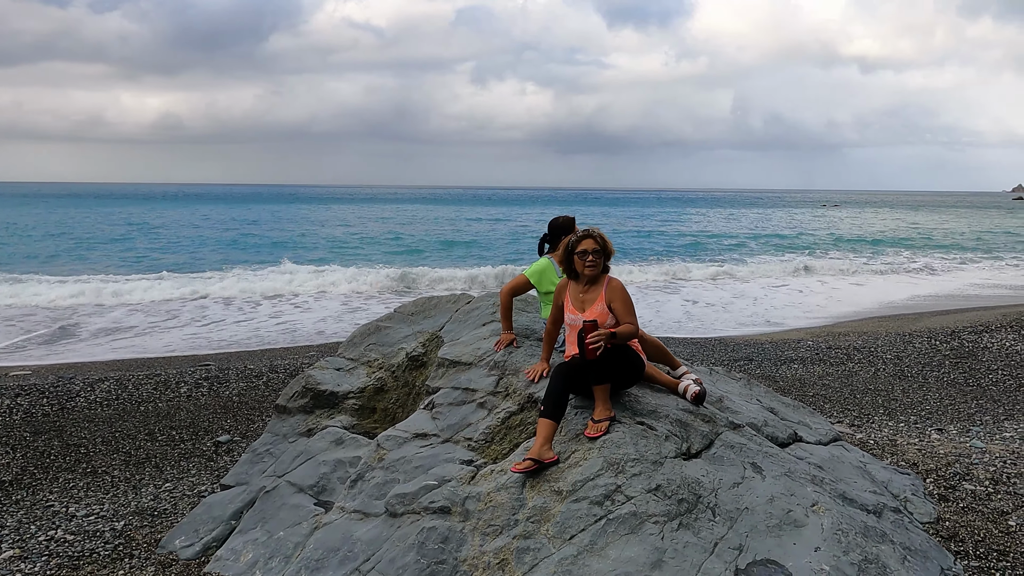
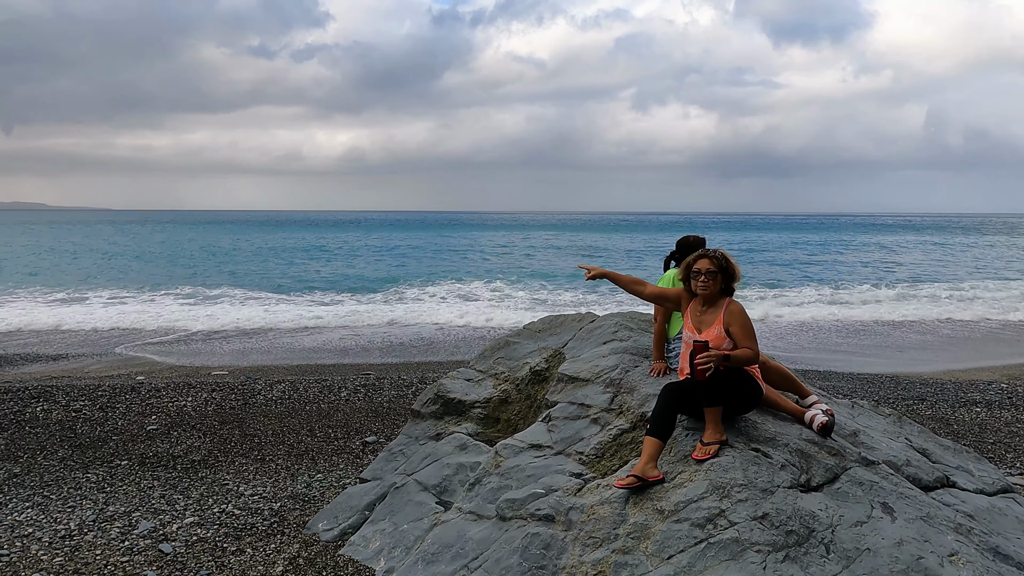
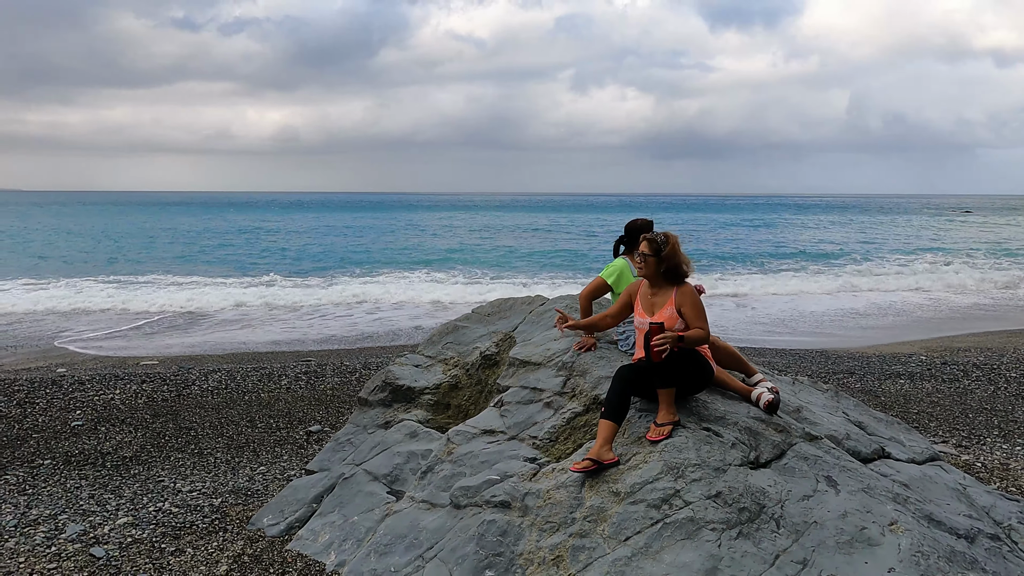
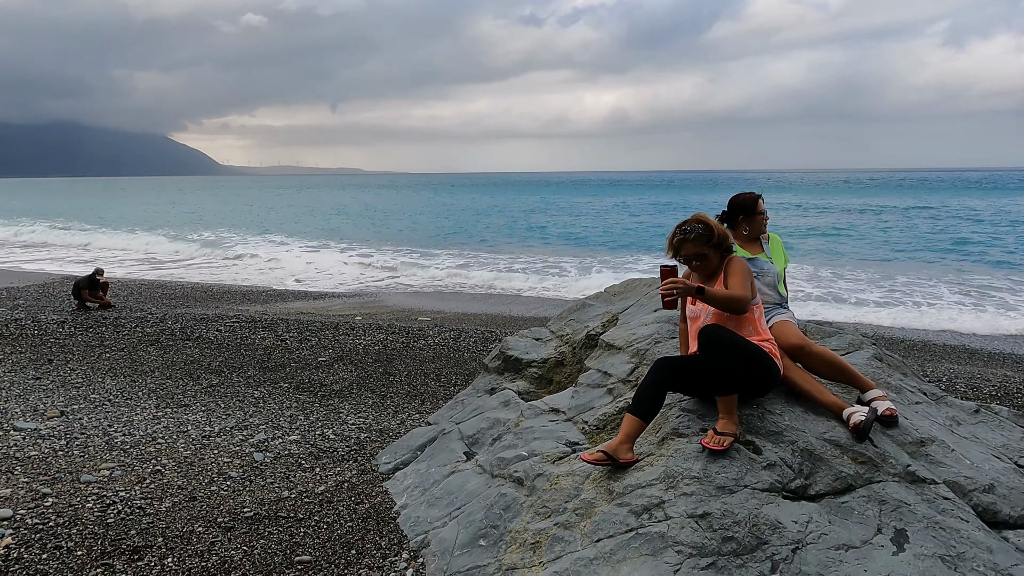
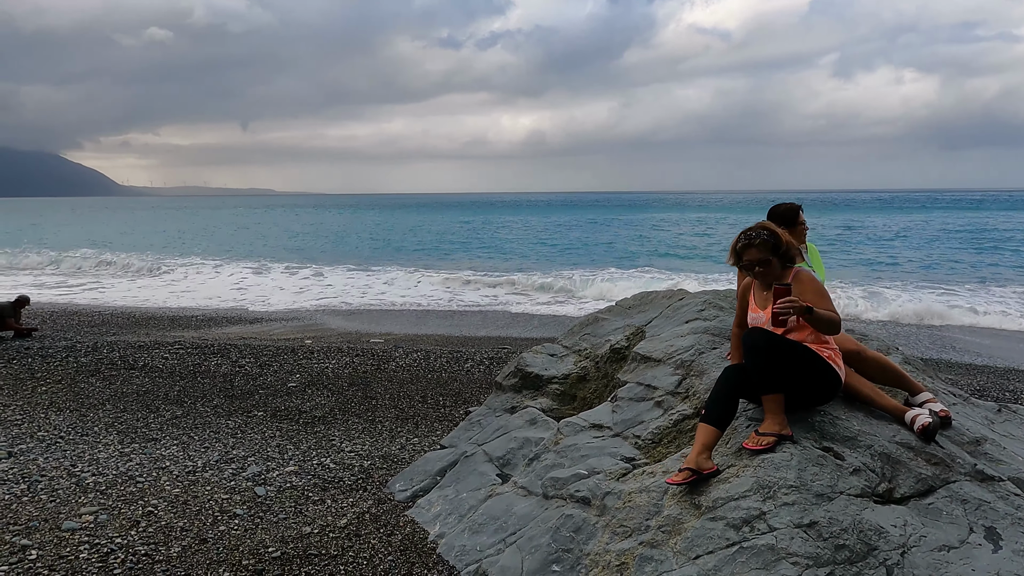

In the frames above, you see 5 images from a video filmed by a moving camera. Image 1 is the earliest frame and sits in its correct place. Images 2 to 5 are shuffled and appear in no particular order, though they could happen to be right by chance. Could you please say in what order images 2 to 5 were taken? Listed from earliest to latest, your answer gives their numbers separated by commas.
3, 2, 5, 4
